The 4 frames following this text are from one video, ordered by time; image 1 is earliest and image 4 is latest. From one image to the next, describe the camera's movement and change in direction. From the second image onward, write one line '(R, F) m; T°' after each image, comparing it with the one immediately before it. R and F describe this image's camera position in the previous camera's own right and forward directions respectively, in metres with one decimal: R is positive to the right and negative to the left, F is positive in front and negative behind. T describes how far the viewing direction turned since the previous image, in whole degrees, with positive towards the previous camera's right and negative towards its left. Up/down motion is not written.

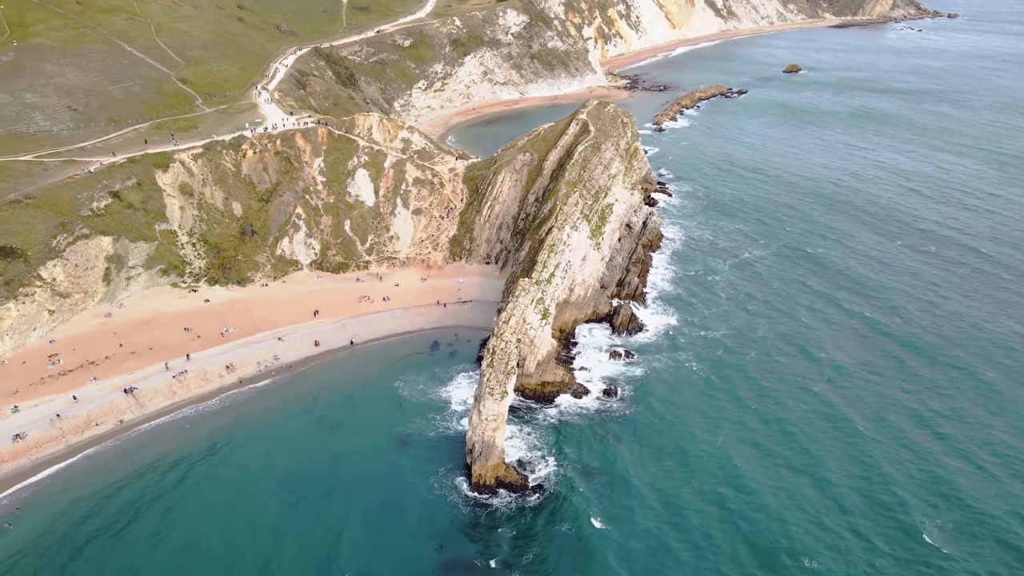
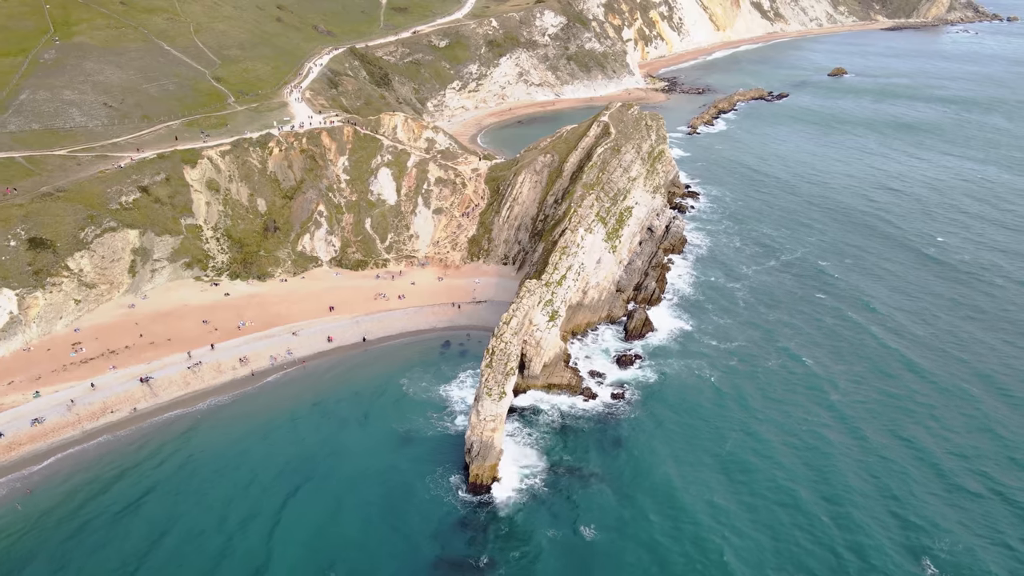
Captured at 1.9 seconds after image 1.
(+1.9, +0.1) m; -3°
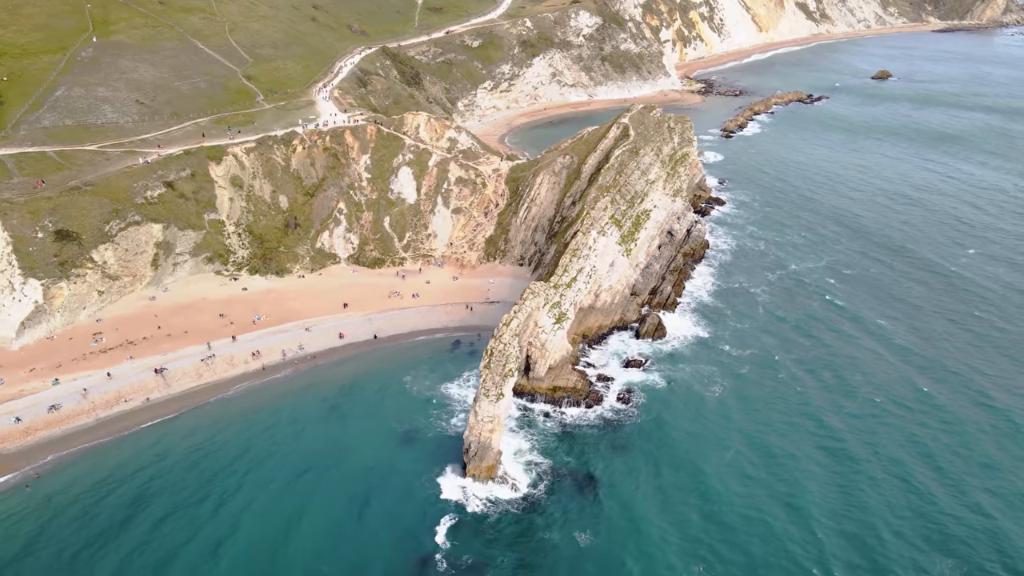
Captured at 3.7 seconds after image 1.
(+1.8, +0.1) m; -3°
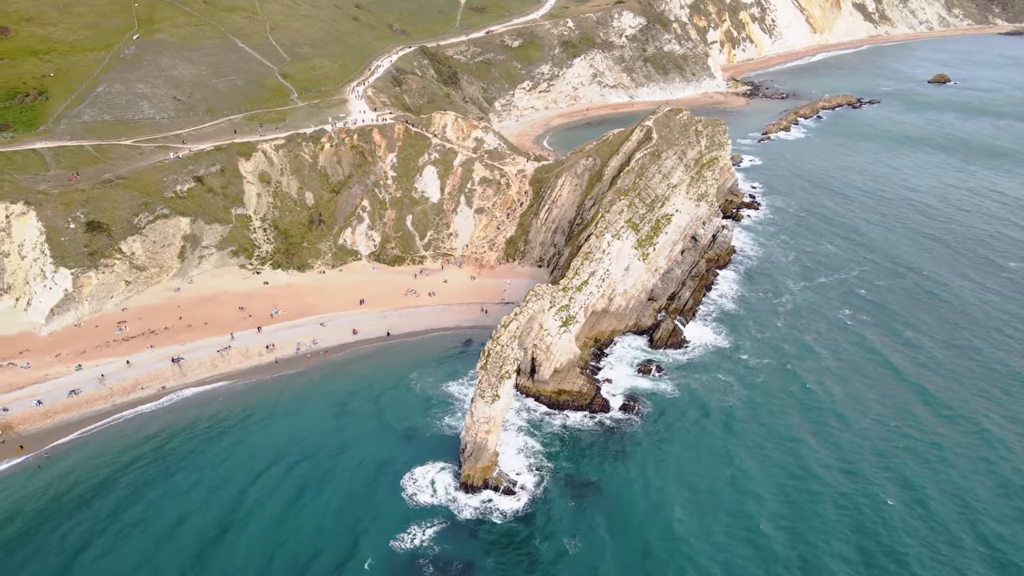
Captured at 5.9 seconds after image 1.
(+2.3, +0.1) m; -3°
